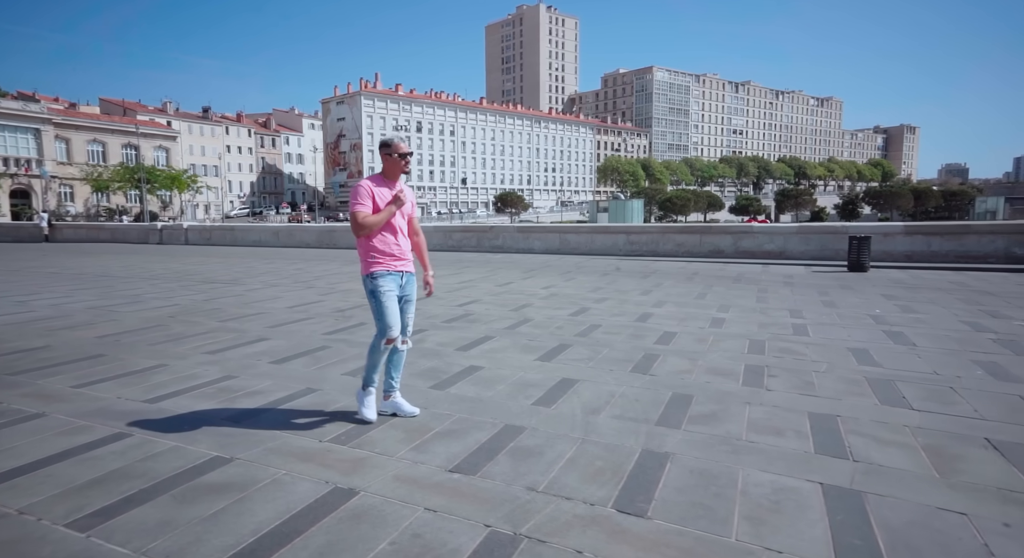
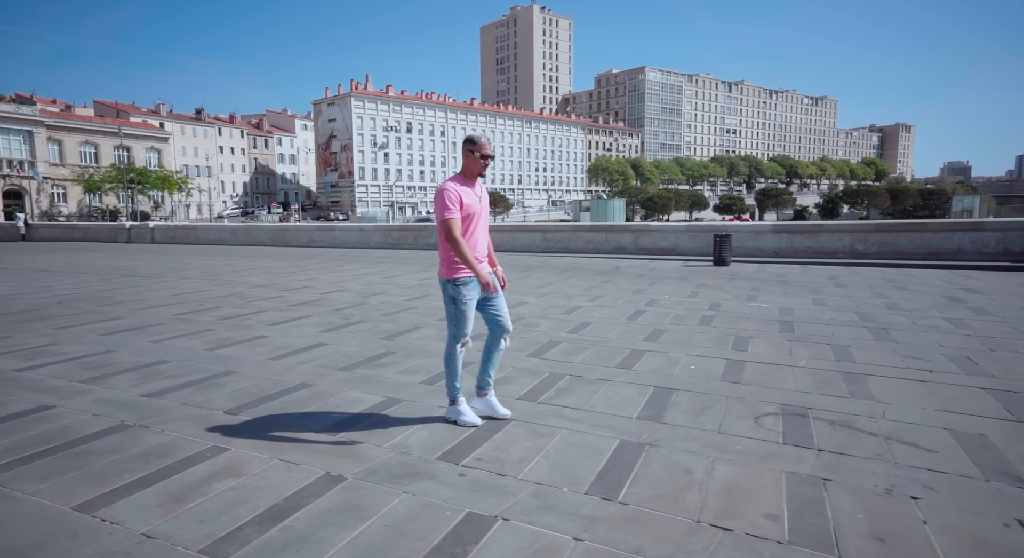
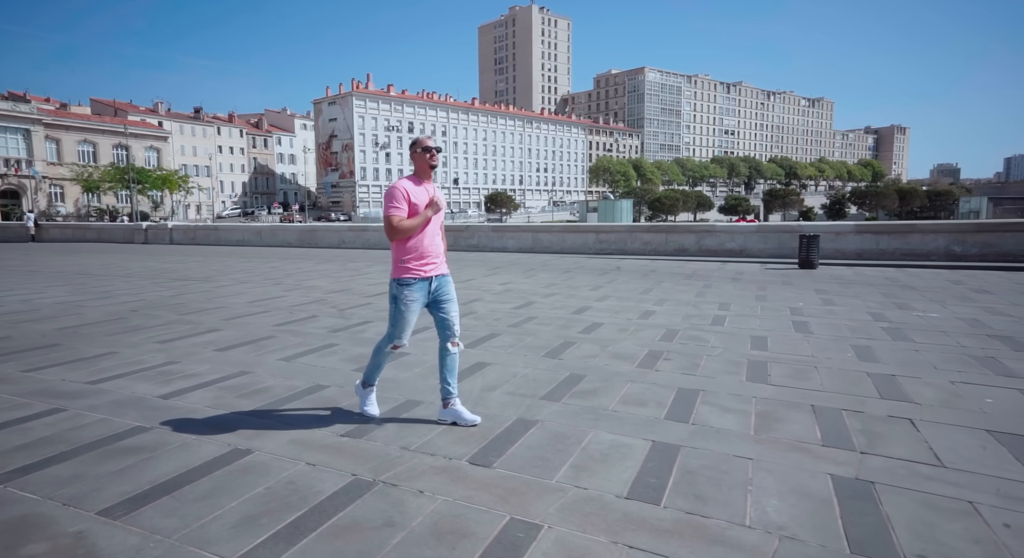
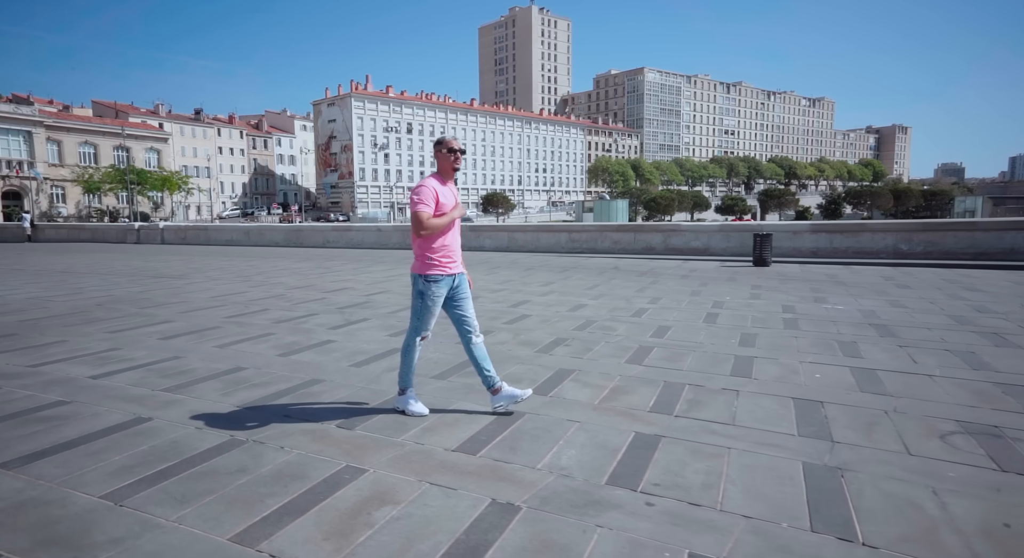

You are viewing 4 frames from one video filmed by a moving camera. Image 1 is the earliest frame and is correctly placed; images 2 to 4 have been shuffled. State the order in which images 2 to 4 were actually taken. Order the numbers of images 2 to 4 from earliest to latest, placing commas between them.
3, 4, 2
